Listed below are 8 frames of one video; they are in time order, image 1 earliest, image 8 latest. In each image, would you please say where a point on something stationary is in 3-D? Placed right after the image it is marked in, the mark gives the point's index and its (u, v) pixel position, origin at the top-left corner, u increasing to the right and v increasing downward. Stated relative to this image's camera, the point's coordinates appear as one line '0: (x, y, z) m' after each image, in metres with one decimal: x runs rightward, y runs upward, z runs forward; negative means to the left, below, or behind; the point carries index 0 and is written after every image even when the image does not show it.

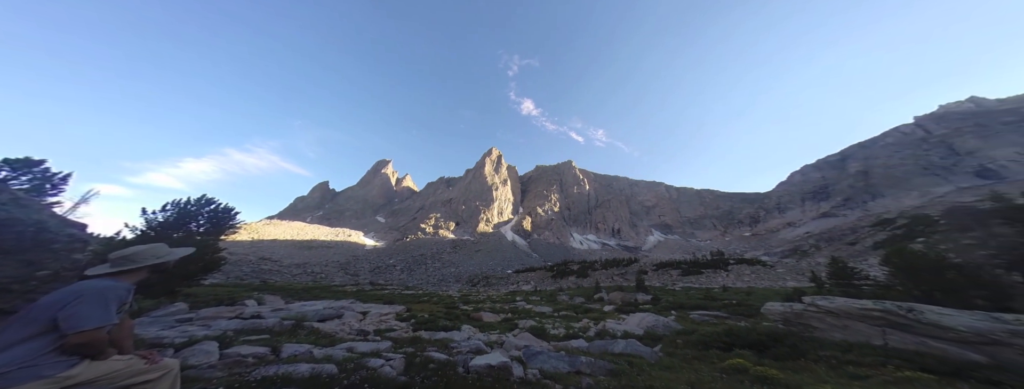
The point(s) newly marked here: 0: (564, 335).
0: (+3.7, -10.5, +19.4) m
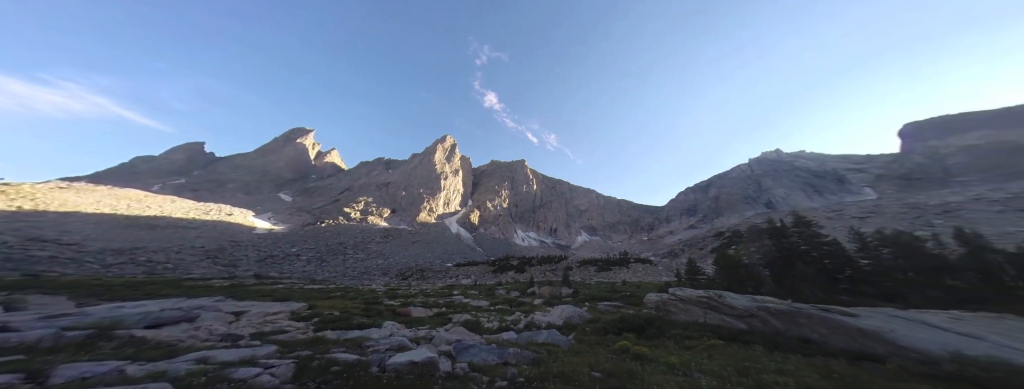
0: (-1.2, -10.1, +19.6) m
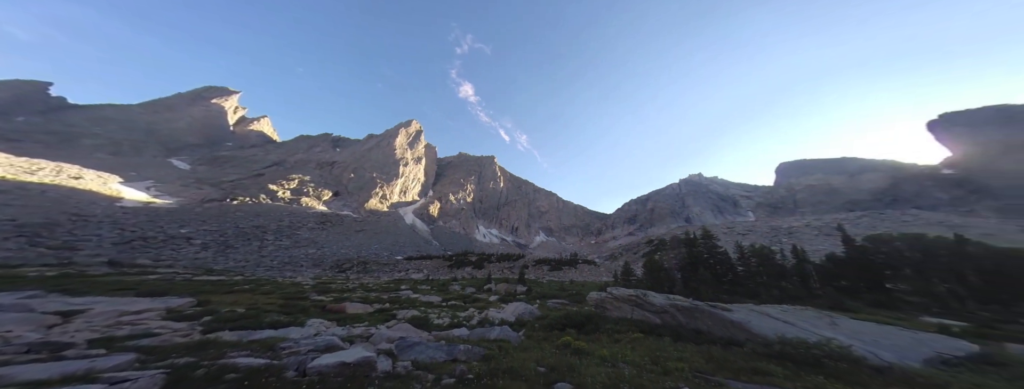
0: (-4.8, -9.5, +19.0) m
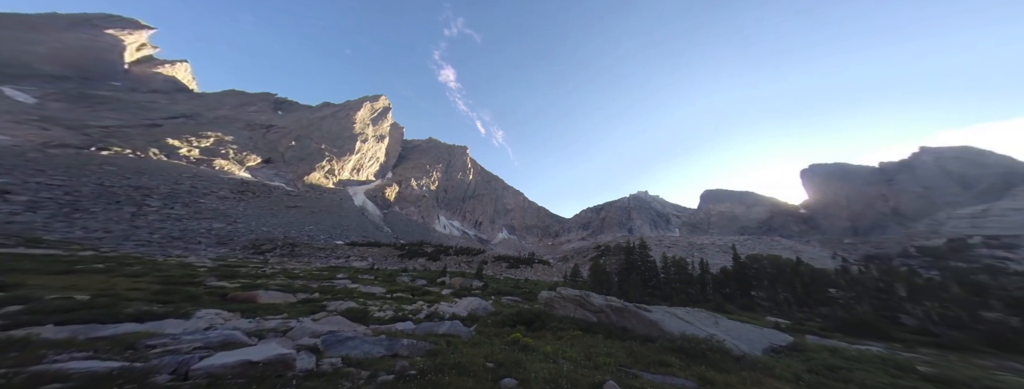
0: (-8.3, -8.3, +17.7) m
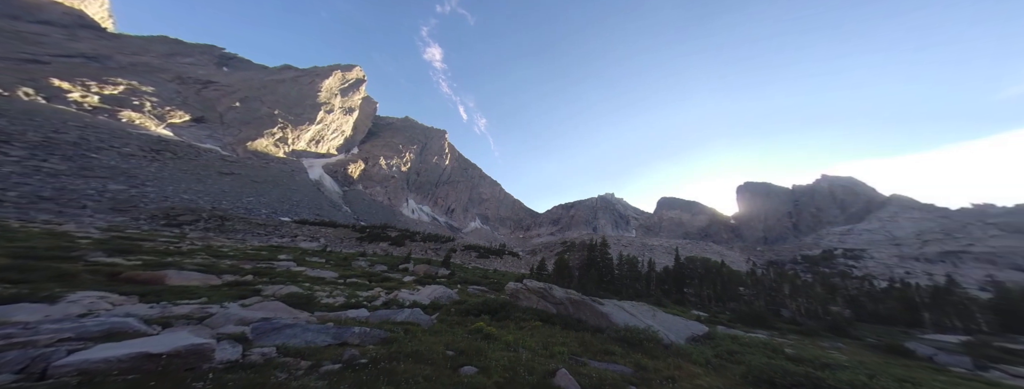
0: (-10.8, -6.9, +16.5) m
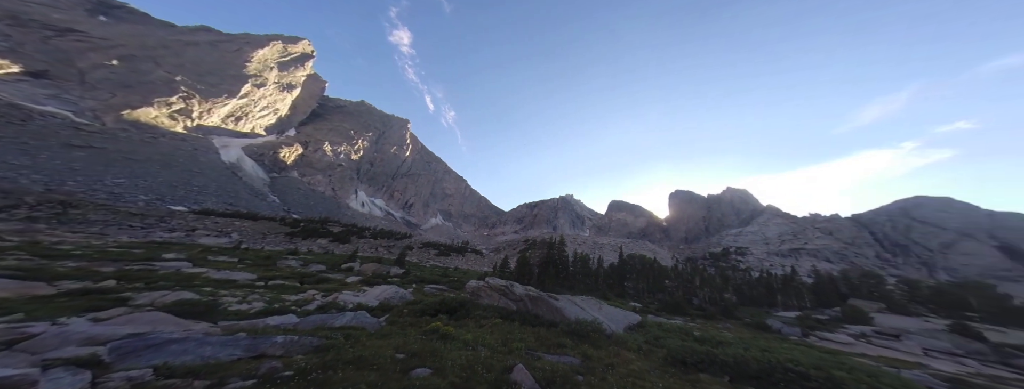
0: (-13.6, -6.2, +14.2) m
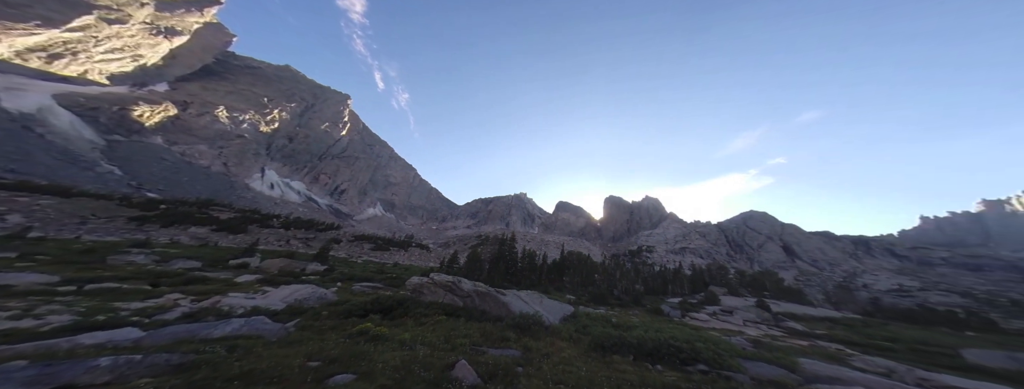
0: (-17.1, -5.0, +10.2) m
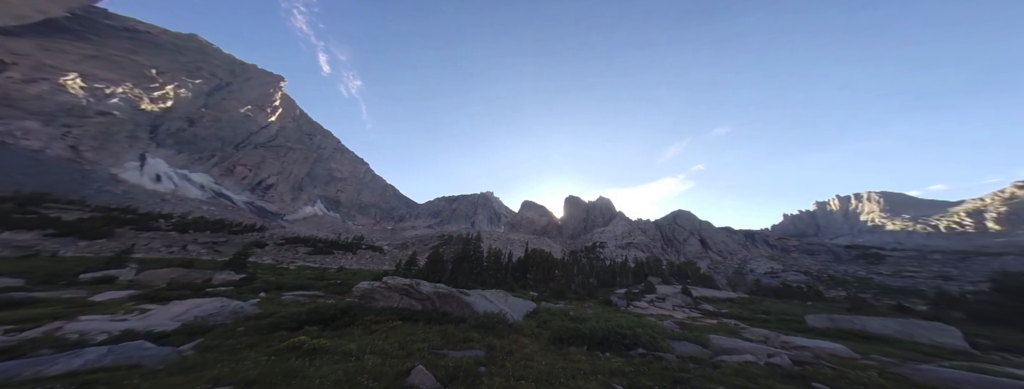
0: (-19.4, -4.7, +6.5) m
